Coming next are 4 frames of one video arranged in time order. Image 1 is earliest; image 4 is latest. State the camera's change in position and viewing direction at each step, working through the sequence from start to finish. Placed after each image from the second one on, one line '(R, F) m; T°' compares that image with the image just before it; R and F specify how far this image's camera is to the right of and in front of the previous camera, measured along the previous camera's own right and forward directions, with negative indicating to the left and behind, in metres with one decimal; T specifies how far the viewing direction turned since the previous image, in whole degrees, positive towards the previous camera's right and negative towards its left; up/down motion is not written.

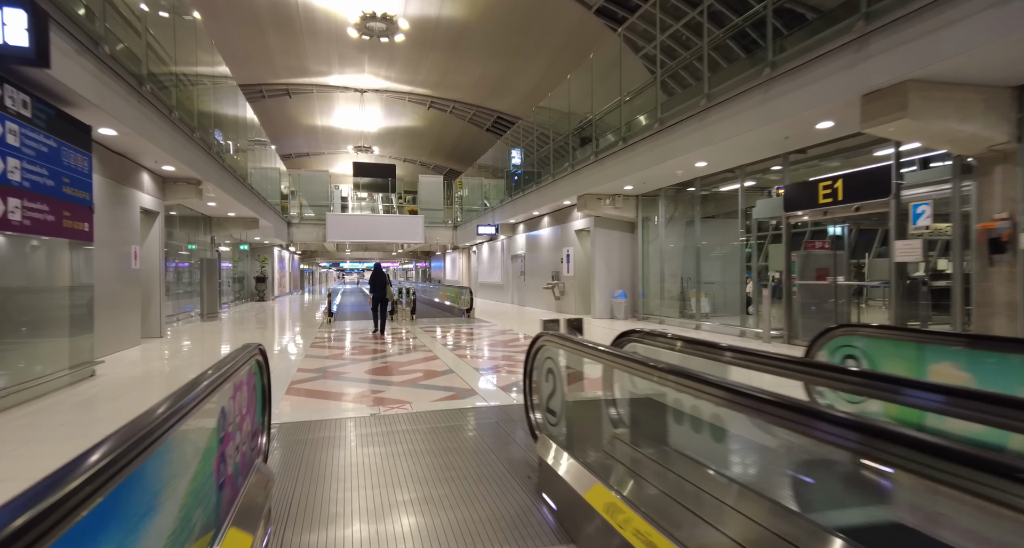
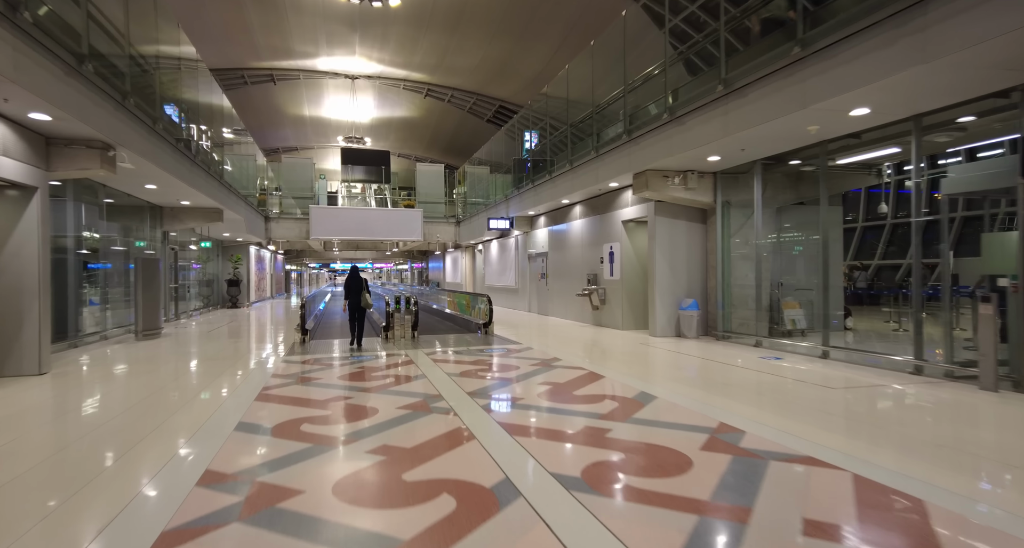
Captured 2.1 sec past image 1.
(-0.8, +2.9) m; +1°
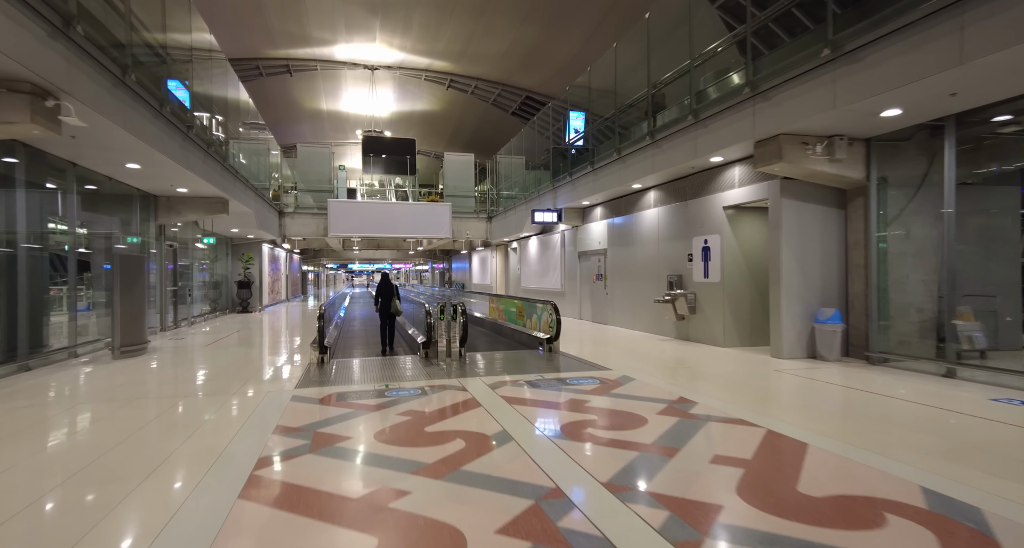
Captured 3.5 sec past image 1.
(-0.9, +2.1) m; -2°
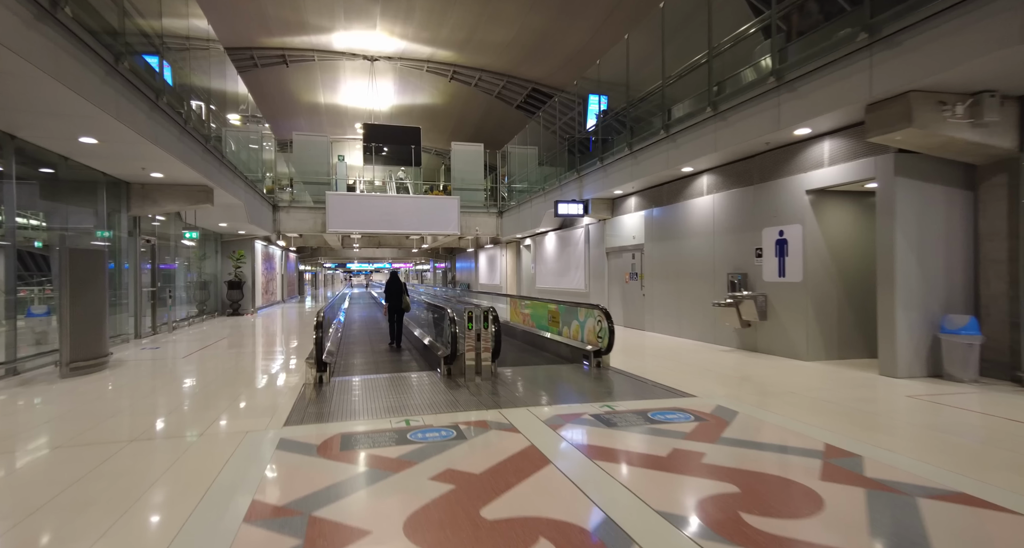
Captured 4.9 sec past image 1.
(-0.6, +1.4) m; 0°
